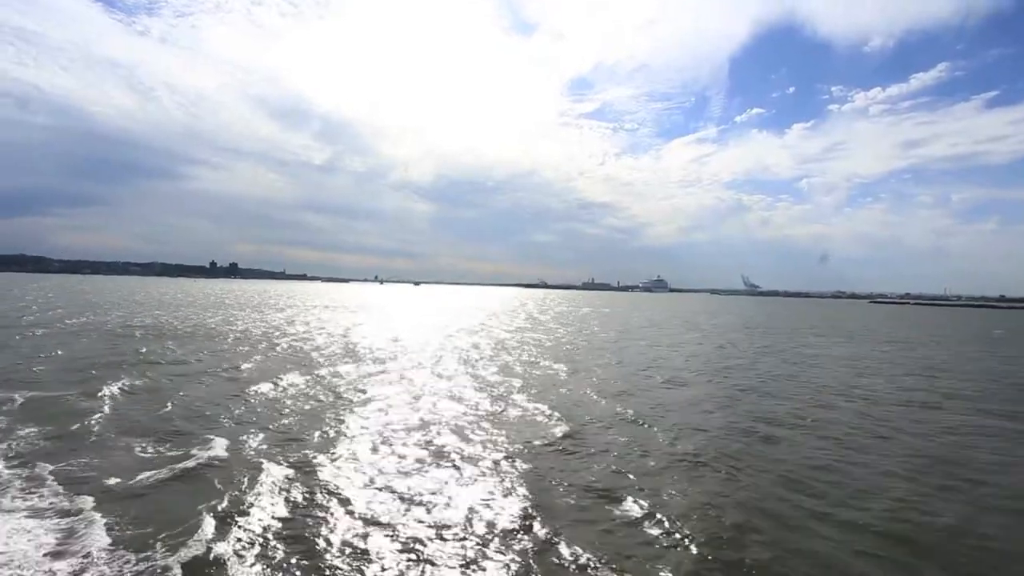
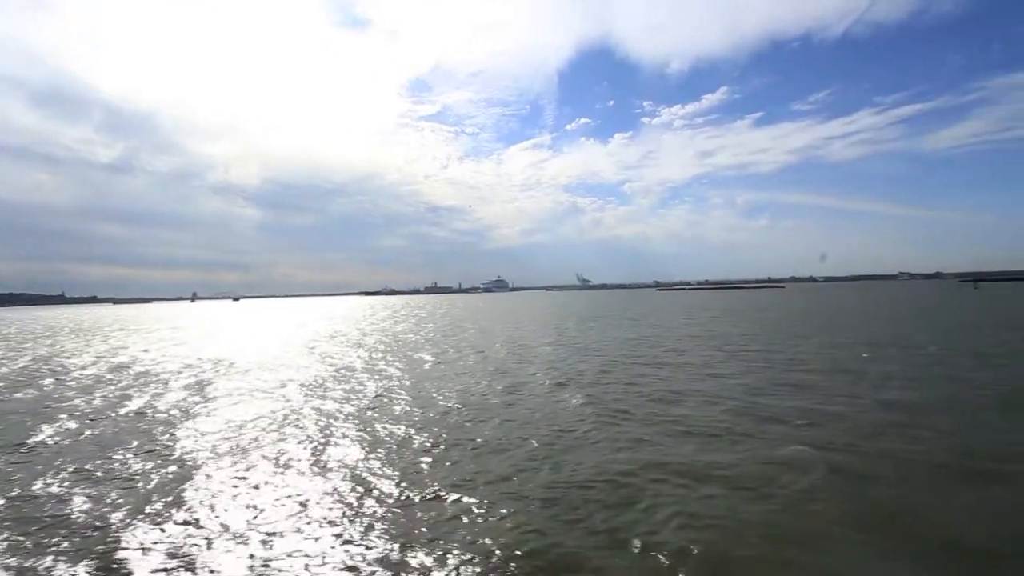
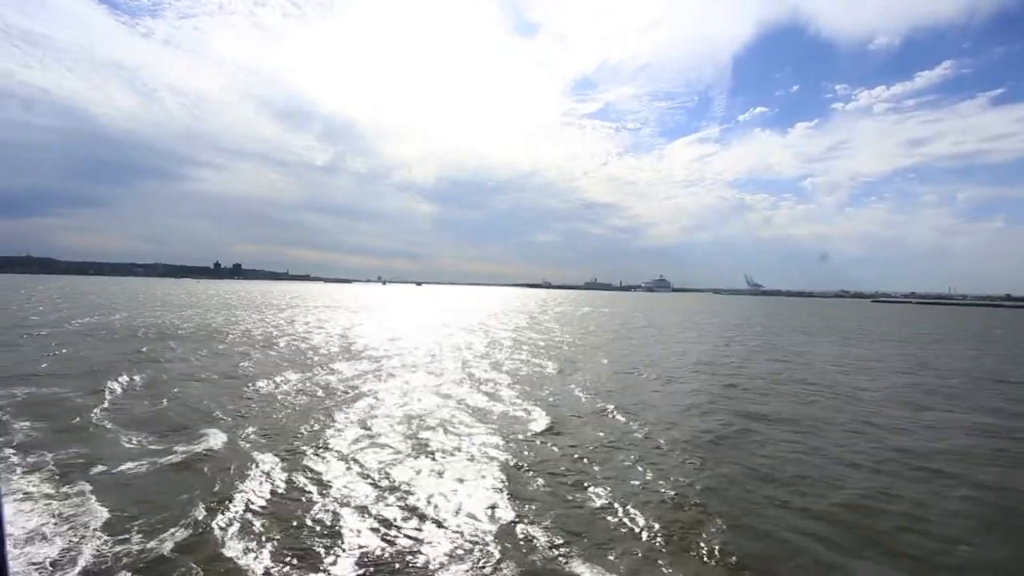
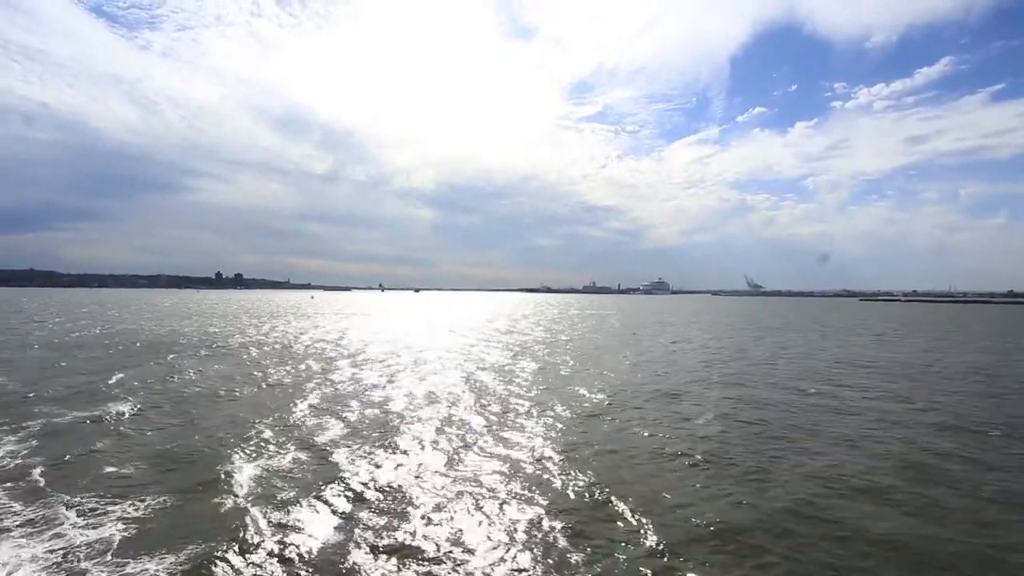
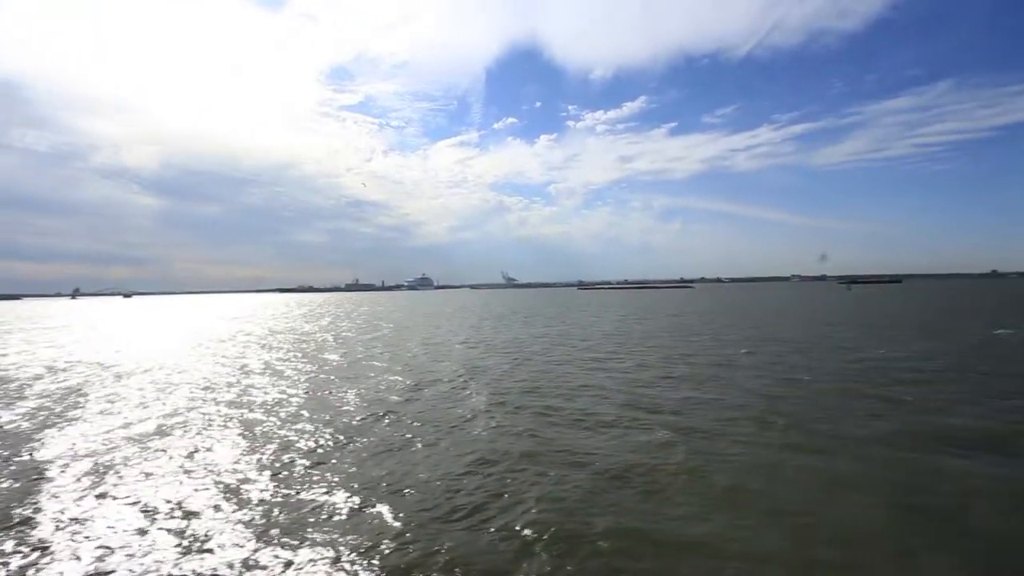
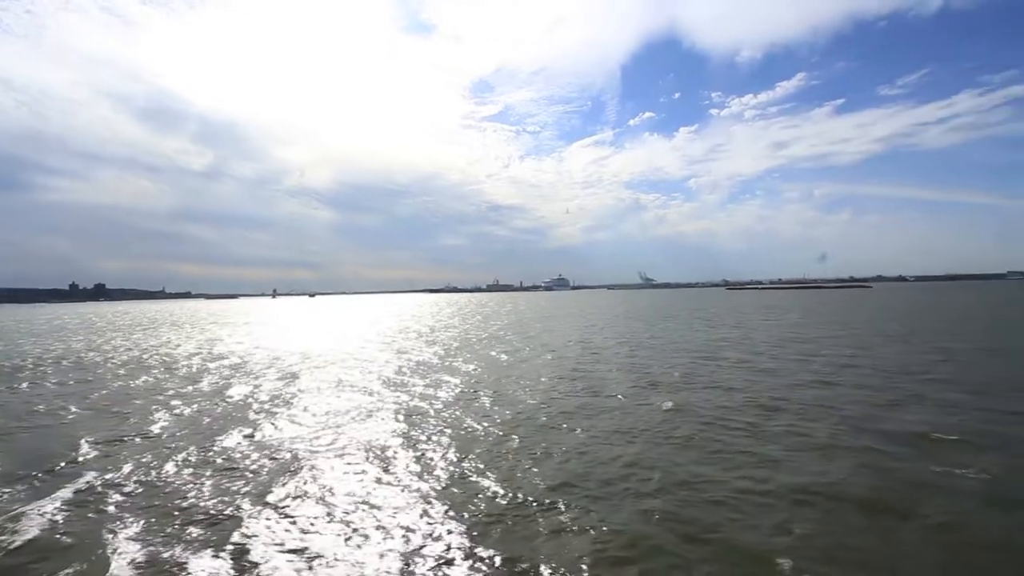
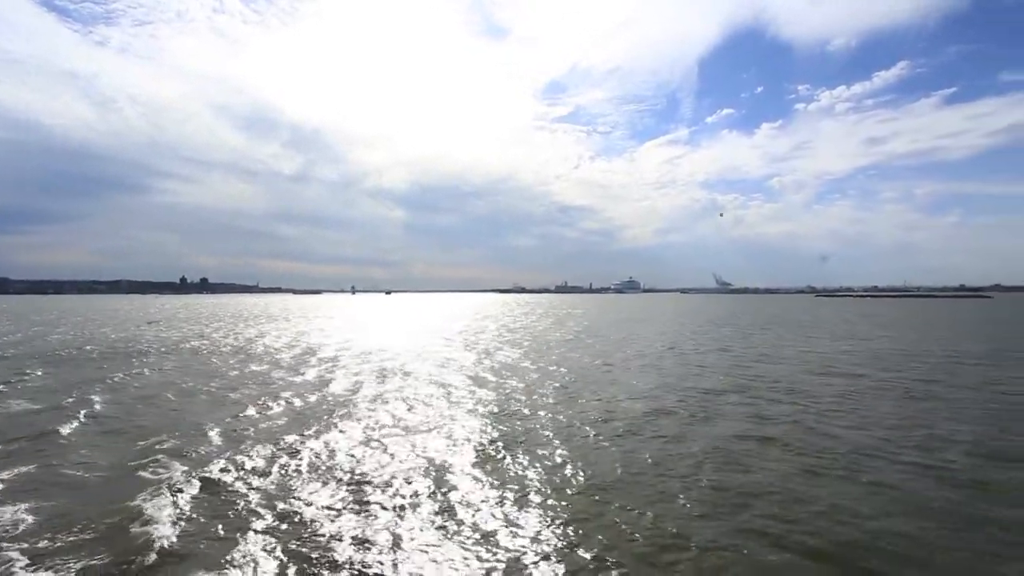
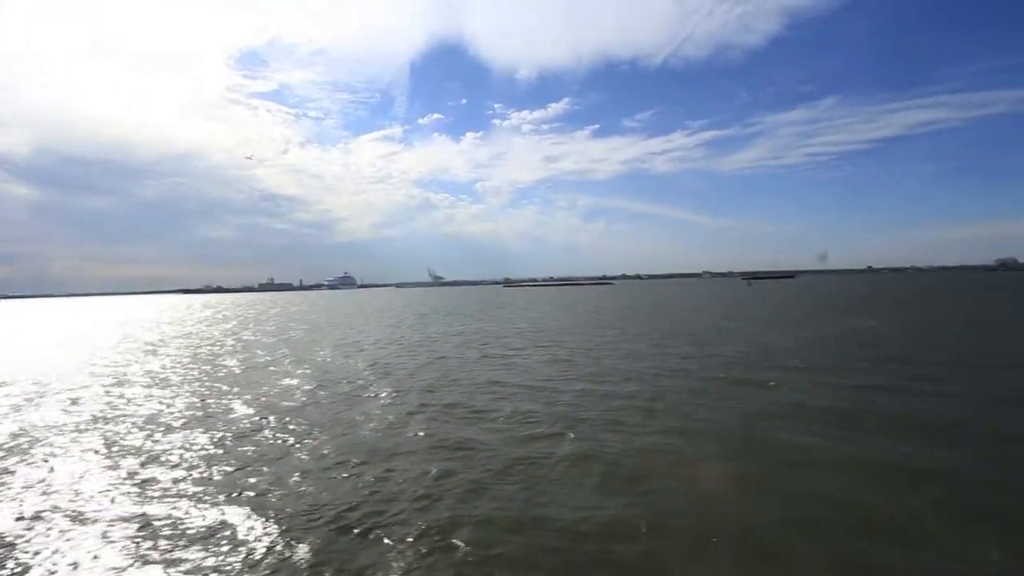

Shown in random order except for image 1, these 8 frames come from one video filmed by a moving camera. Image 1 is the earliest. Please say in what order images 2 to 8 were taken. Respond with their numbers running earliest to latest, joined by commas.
3, 4, 7, 6, 2, 5, 8
